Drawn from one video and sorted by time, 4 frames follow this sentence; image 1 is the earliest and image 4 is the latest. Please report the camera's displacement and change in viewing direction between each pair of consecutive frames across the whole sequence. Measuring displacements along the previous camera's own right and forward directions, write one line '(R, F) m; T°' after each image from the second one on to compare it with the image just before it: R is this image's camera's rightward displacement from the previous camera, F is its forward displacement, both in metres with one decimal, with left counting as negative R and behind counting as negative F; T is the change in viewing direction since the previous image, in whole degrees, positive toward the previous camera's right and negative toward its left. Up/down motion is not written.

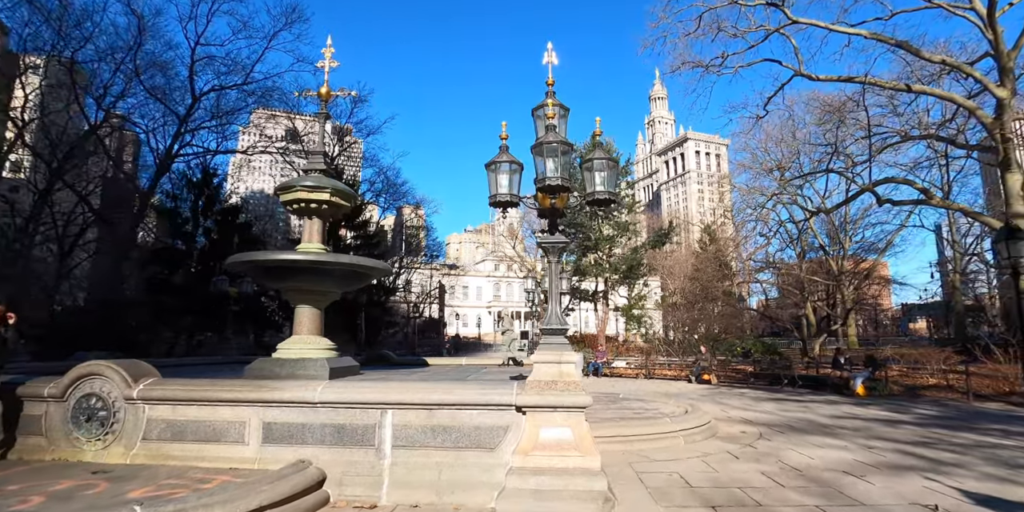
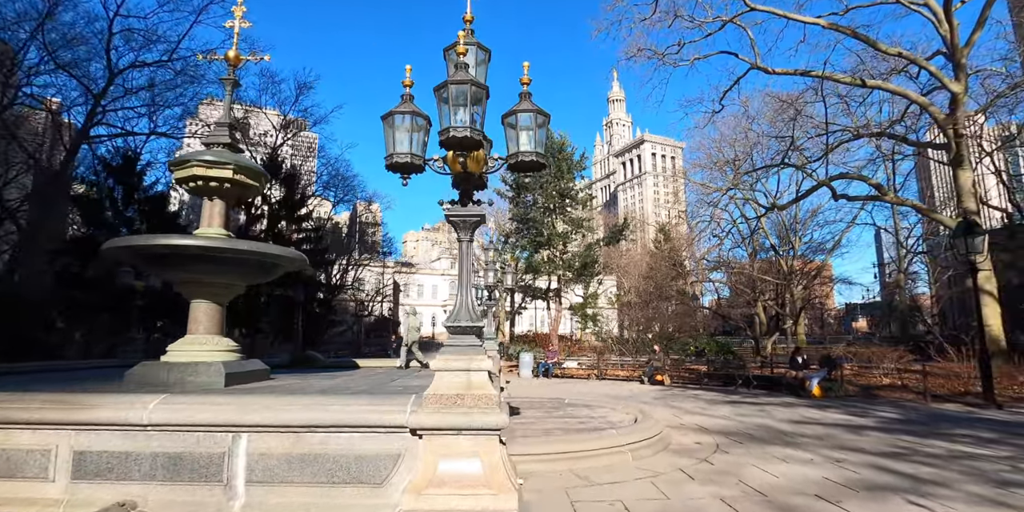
(+0.5, +1.2) m; +4°
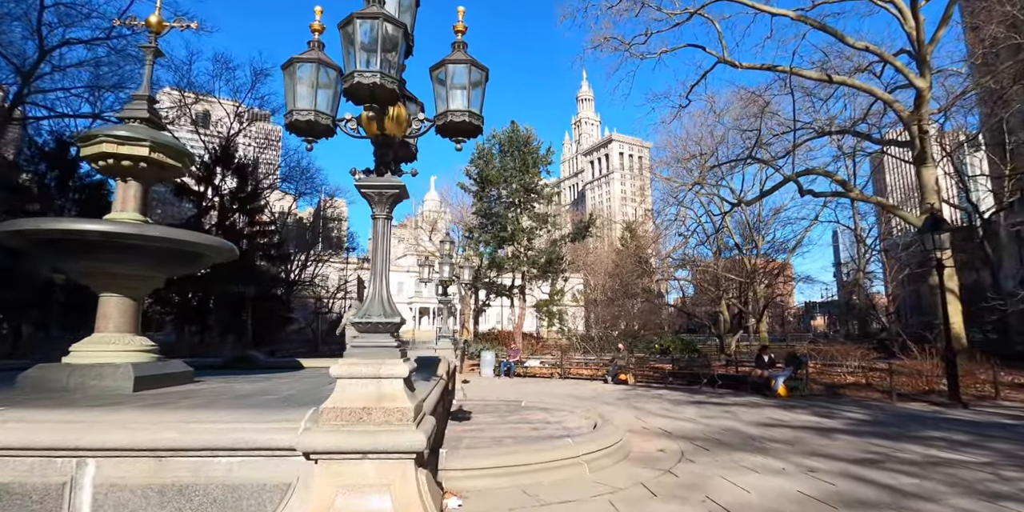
(+0.3, +0.7) m; +3°
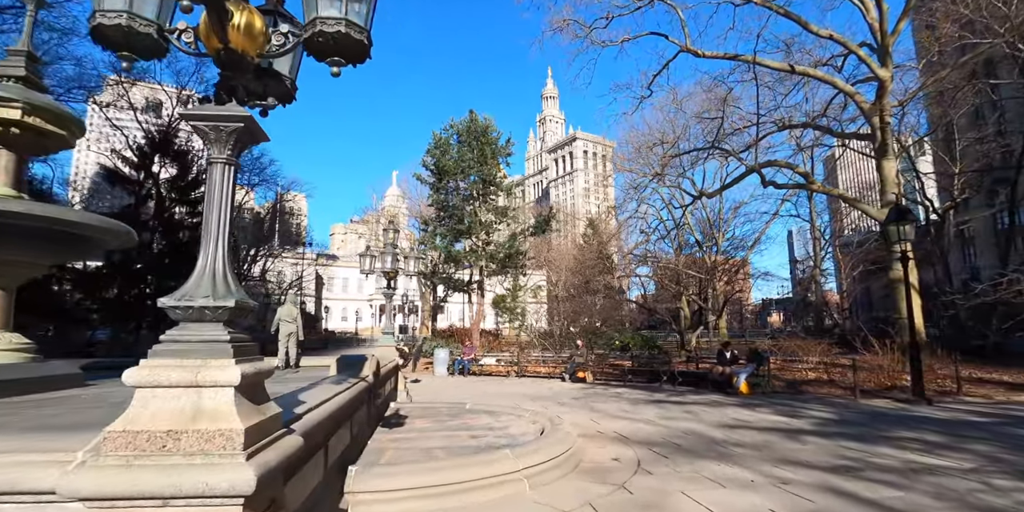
(+0.3, +0.9) m; +4°
